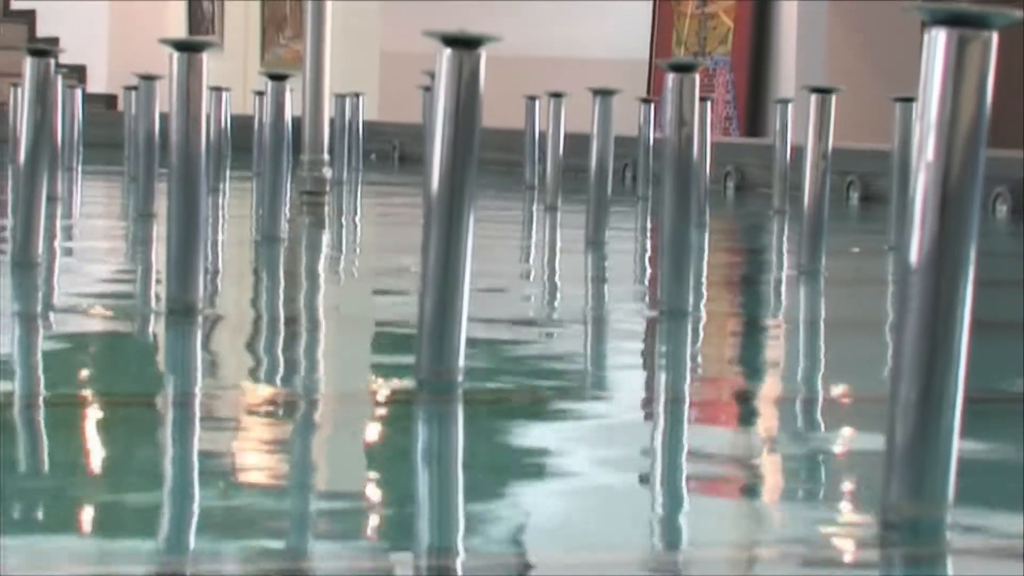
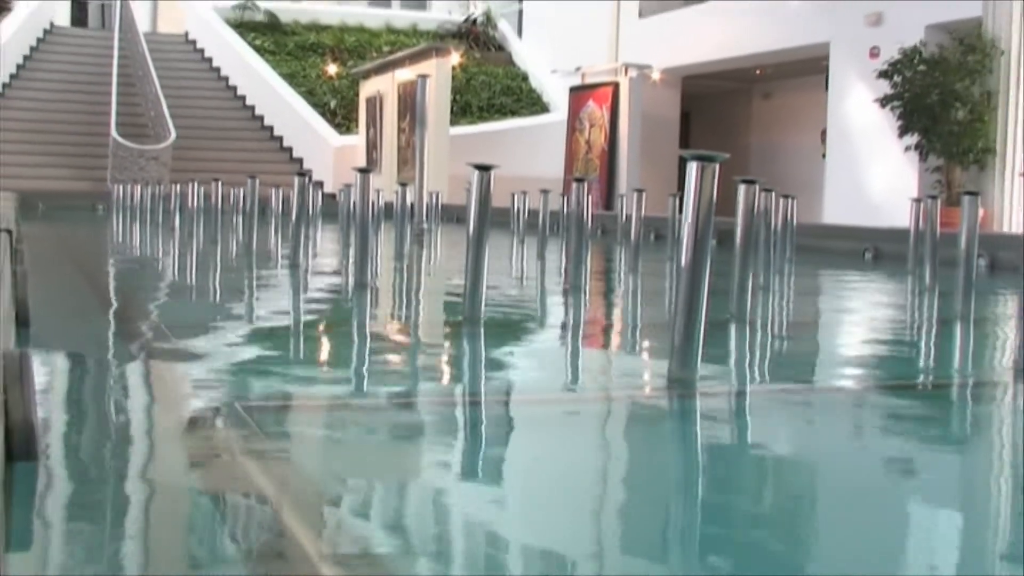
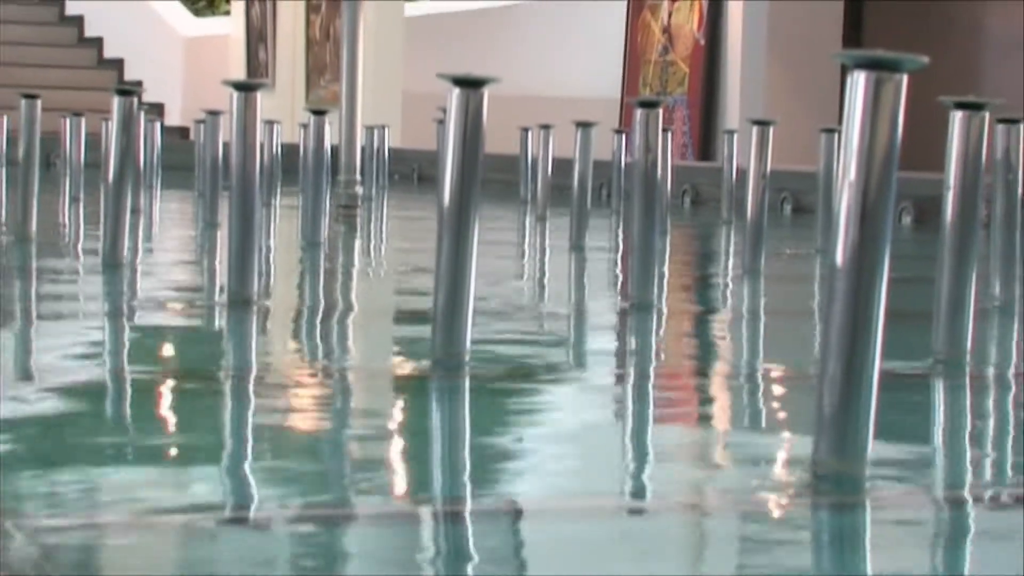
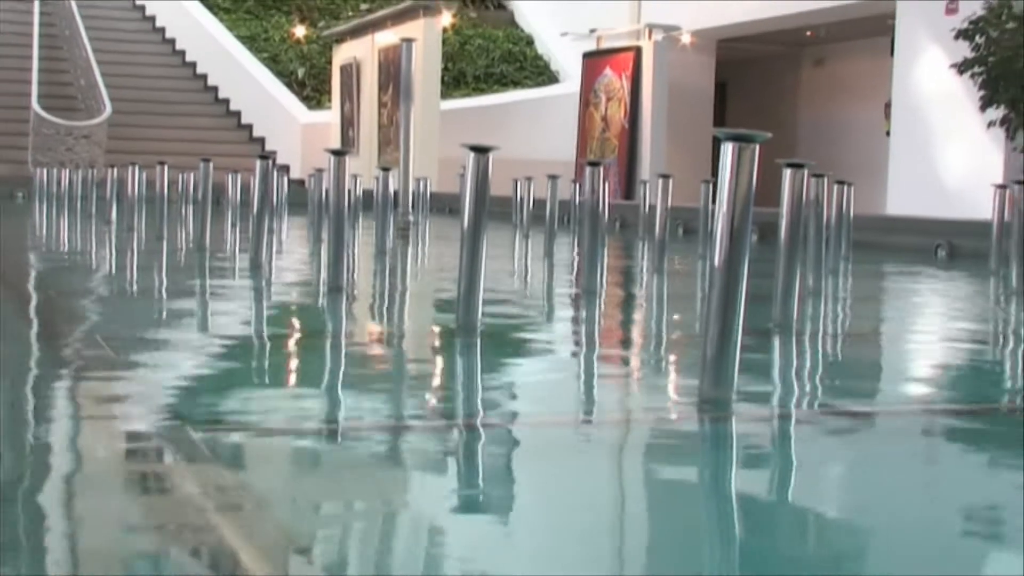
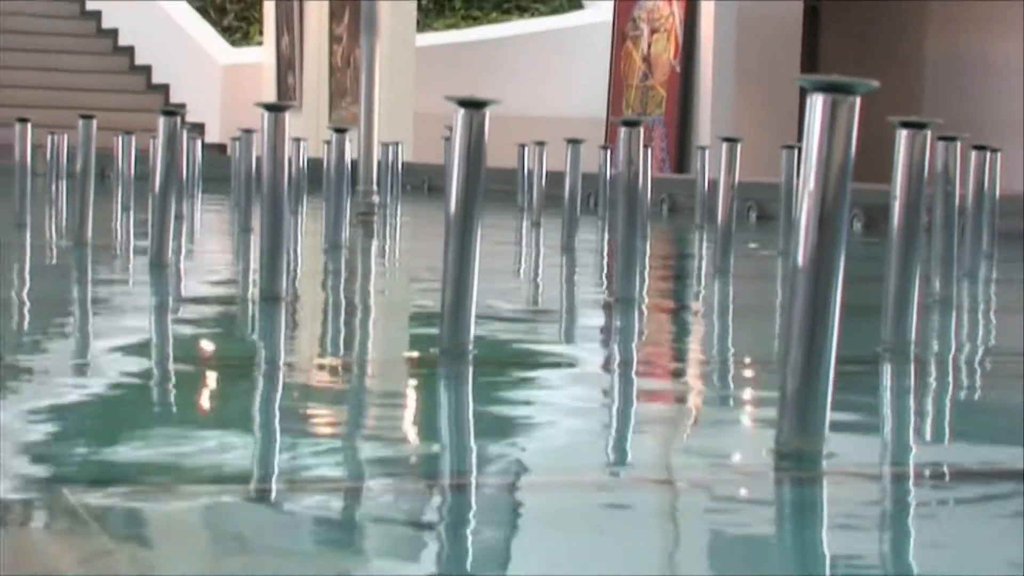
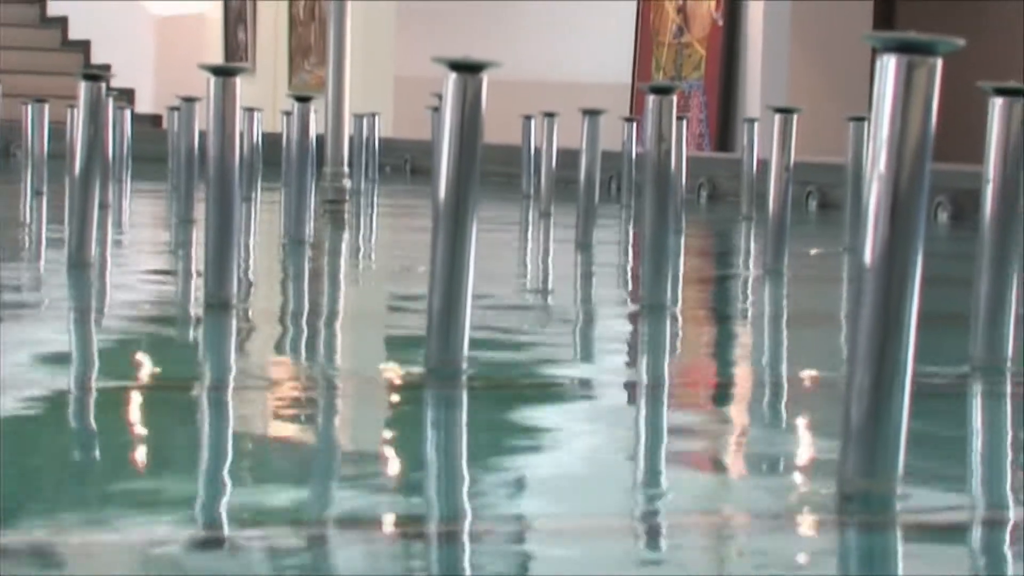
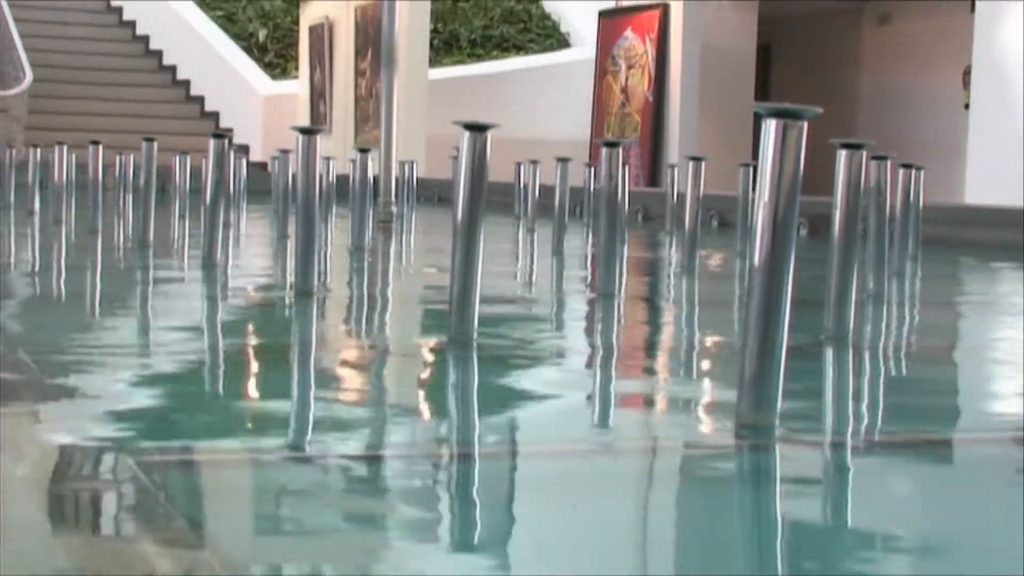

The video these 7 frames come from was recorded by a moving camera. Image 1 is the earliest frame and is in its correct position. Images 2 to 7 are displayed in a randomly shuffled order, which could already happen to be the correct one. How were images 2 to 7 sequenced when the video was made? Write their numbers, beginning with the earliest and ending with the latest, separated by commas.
6, 3, 5, 7, 4, 2
